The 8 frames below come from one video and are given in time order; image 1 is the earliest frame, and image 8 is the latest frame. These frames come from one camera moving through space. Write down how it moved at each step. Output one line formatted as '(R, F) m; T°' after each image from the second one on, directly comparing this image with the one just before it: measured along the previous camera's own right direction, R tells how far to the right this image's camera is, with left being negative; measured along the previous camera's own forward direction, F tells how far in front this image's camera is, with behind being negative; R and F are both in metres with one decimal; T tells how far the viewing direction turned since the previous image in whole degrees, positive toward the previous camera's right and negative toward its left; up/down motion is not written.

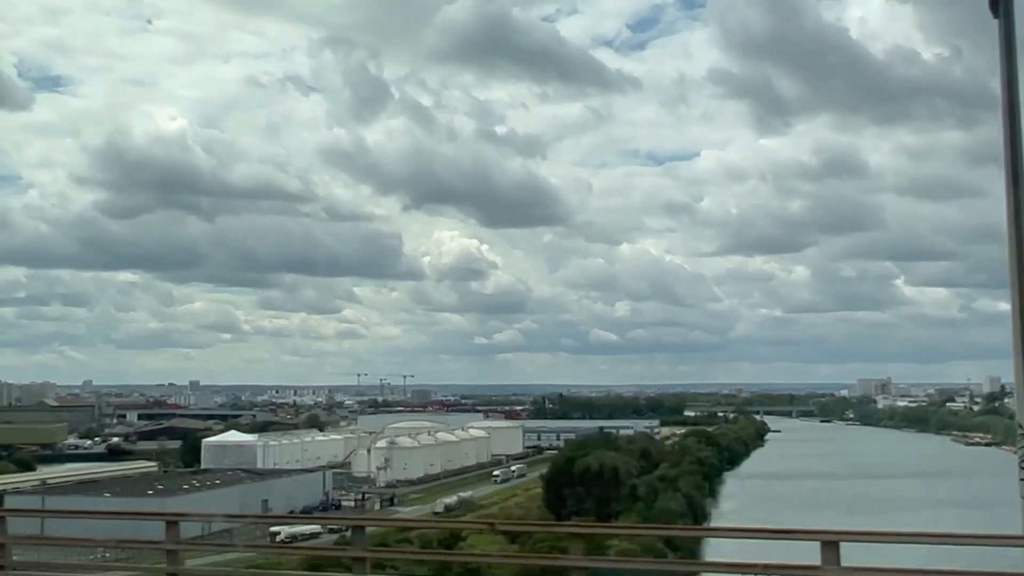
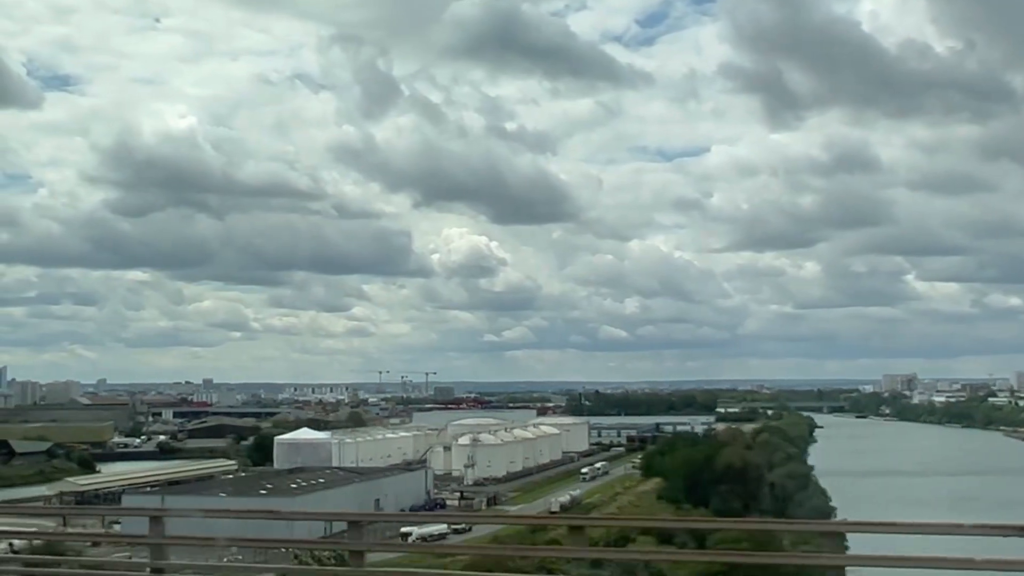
(-0.9, +0.3) m; 0°
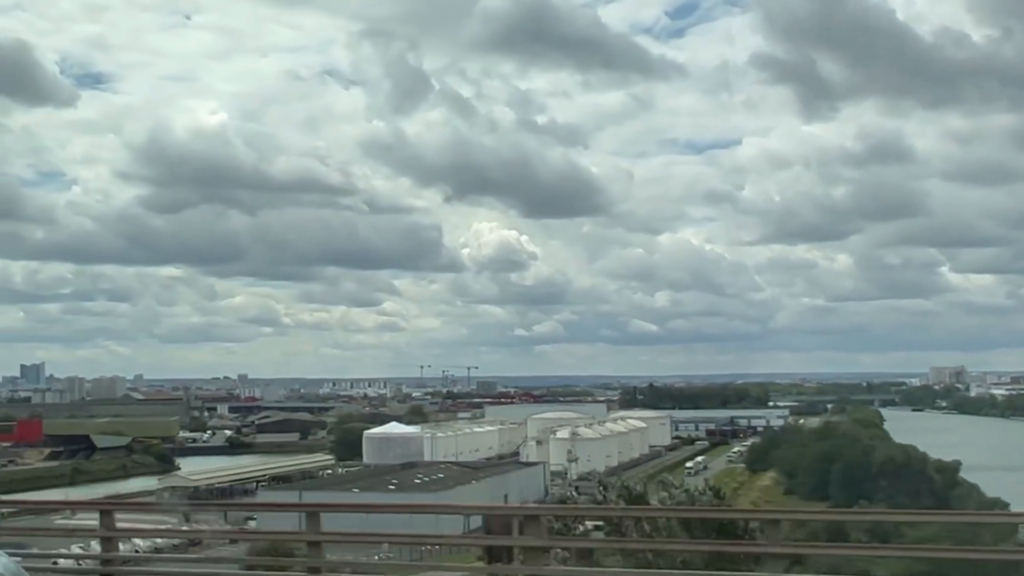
(-0.8, +0.3) m; -1°
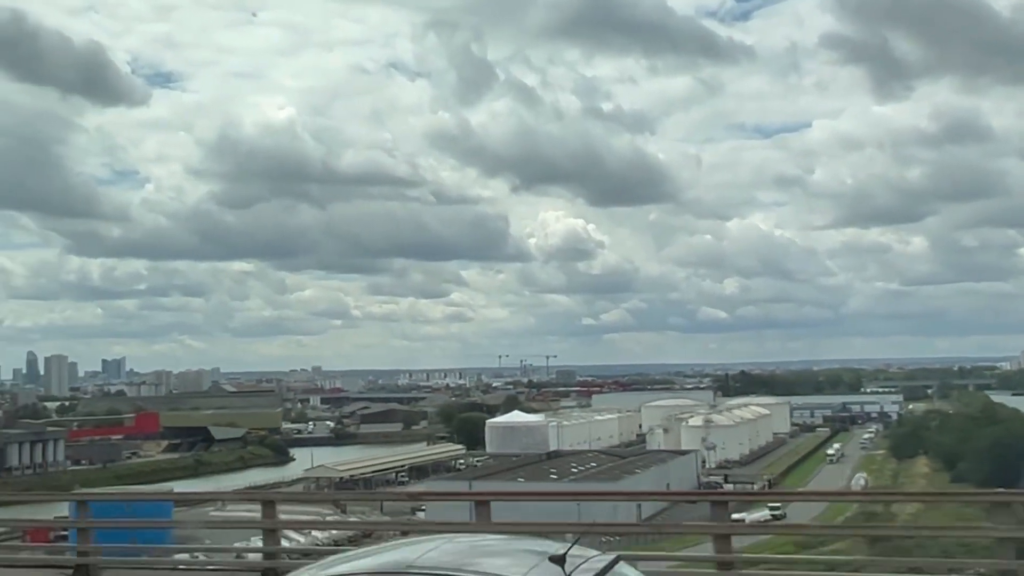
(-0.7, +0.2) m; -3°
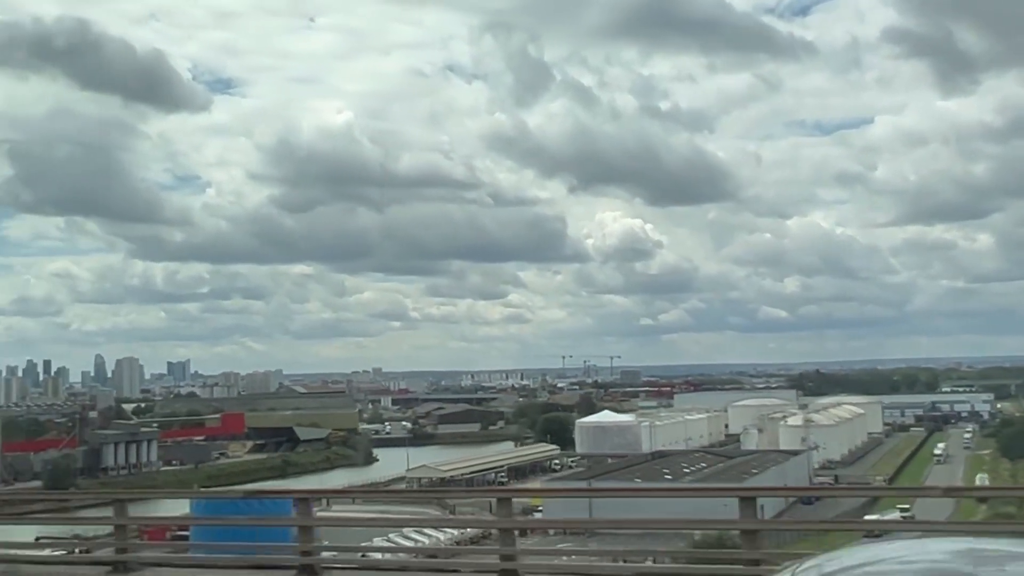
(-0.4, +0.2) m; -3°
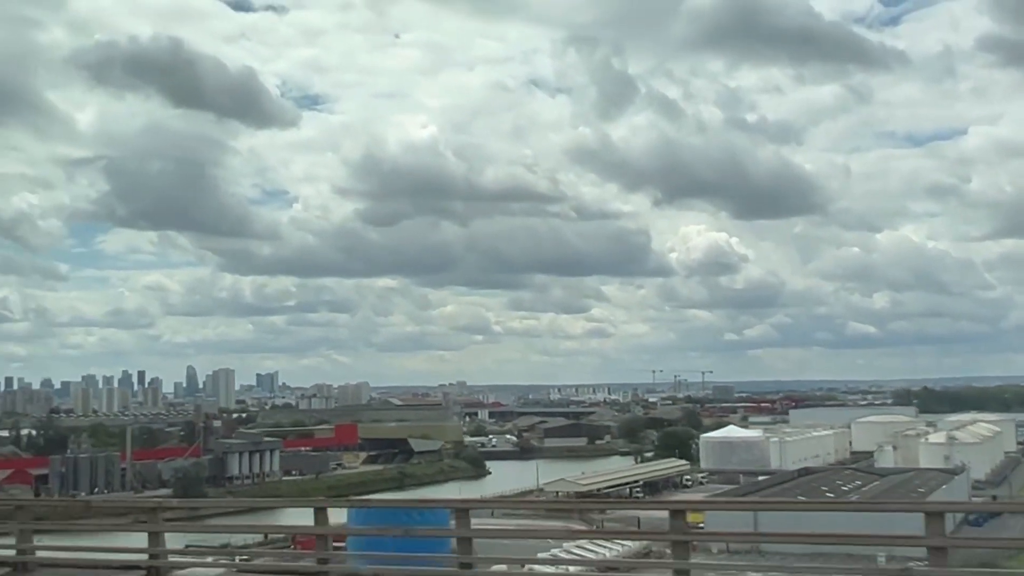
(-0.5, +0.2) m; -4°
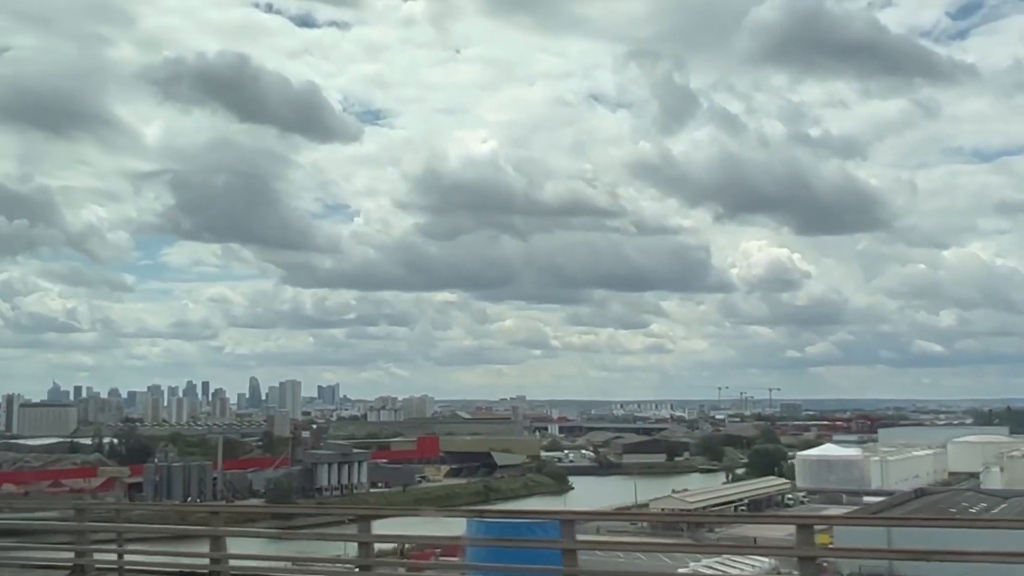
(-0.4, +0.2) m; -3°
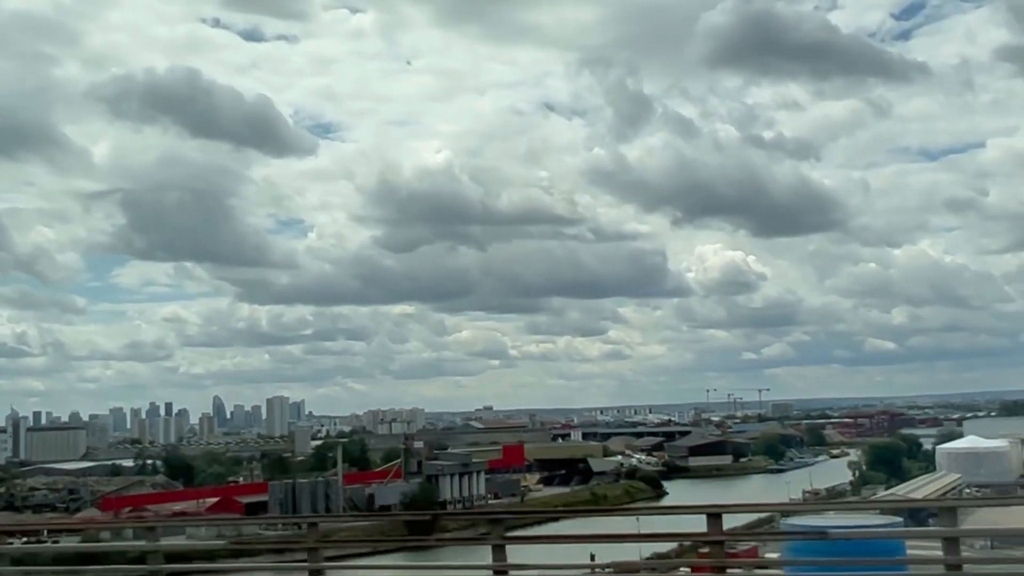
(-2.0, +0.8) m; +3°
